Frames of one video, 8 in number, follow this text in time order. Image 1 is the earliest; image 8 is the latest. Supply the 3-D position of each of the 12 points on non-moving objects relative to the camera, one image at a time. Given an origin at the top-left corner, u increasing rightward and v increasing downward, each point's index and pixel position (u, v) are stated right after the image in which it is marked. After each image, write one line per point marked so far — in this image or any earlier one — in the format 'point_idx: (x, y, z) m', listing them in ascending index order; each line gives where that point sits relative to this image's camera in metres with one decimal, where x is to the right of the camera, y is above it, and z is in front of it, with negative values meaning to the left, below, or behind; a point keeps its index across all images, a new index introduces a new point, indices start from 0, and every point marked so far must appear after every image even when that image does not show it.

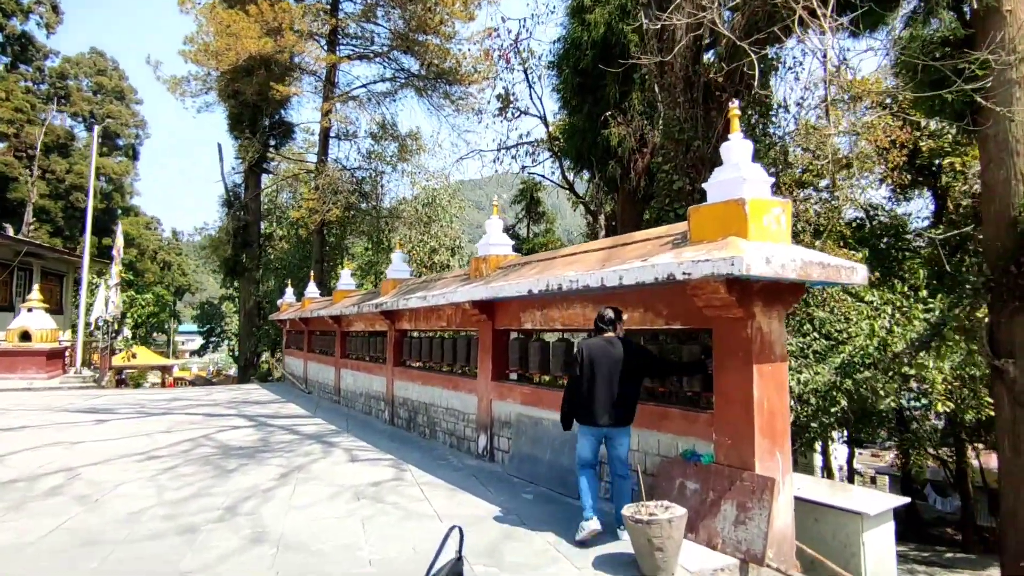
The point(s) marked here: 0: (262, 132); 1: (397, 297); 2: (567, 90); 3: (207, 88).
0: (-8.6, +5.5, +19.7) m
1: (-1.7, -0.1, +8.3) m
2: (+1.1, +4.4, +12.5) m
3: (-9.7, +6.4, +18.0) m
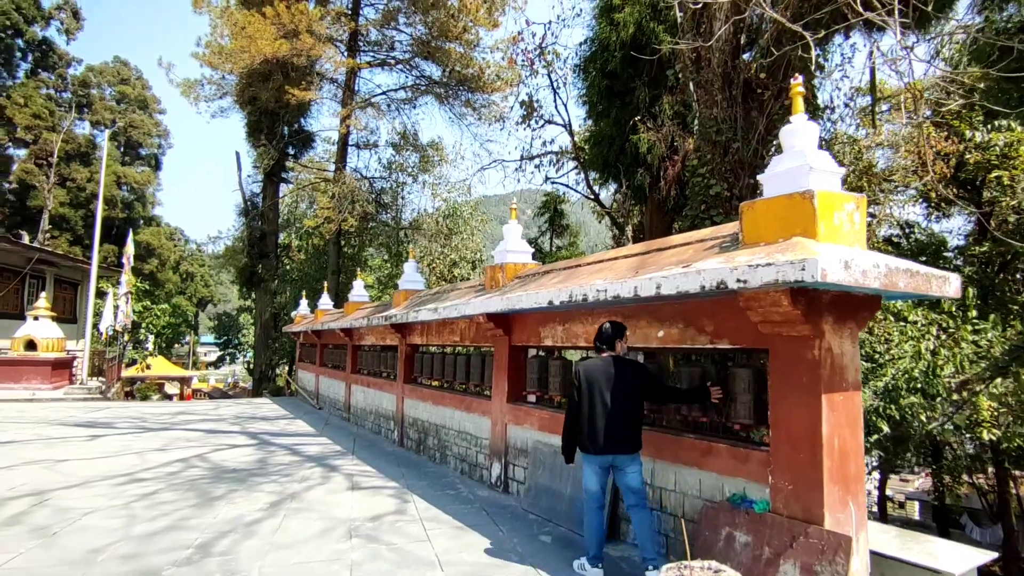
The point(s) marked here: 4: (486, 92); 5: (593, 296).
0: (-7.8, +5.1, +19.5) m
1: (-1.4, -0.3, +7.8) m
2: (+1.6, +4.1, +12.0) m
3: (-9.0, +6.1, +17.9) m
4: (-0.9, +5.9, +17.5) m
5: (+0.6, -0.1, +4.0) m
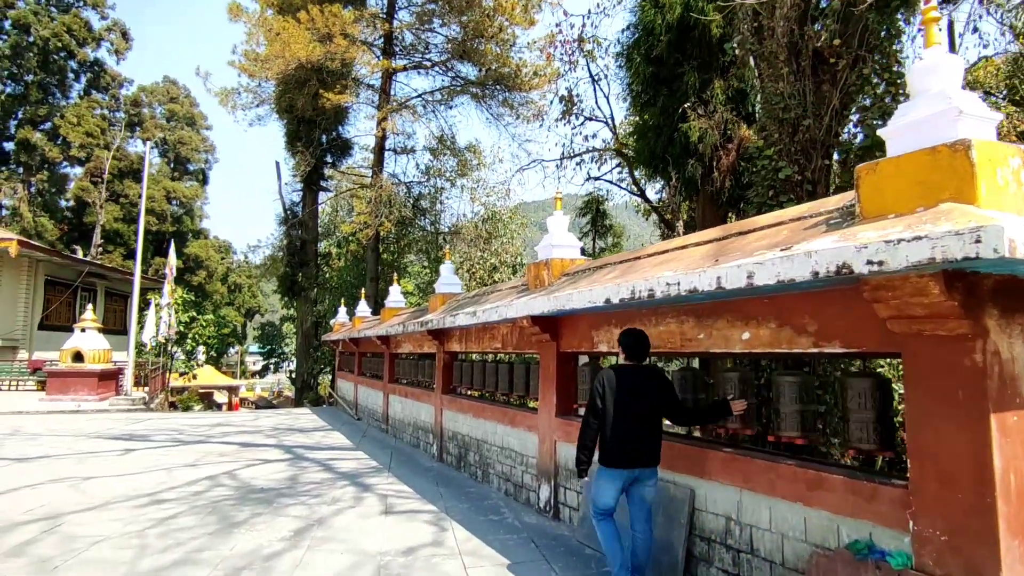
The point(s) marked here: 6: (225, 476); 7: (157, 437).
0: (-6.5, +4.8, +19.4) m
1: (-0.8, -0.3, +7.2) m
2: (+2.3, +4.0, +11.2) m
3: (-7.8, +5.8, +17.9) m
4: (+0.3, +5.8, +17.0) m
5: (+0.9, 0.0, +3.3) m
6: (-3.7, -2.4, +7.3) m
7: (-6.8, -2.9, +11.0) m
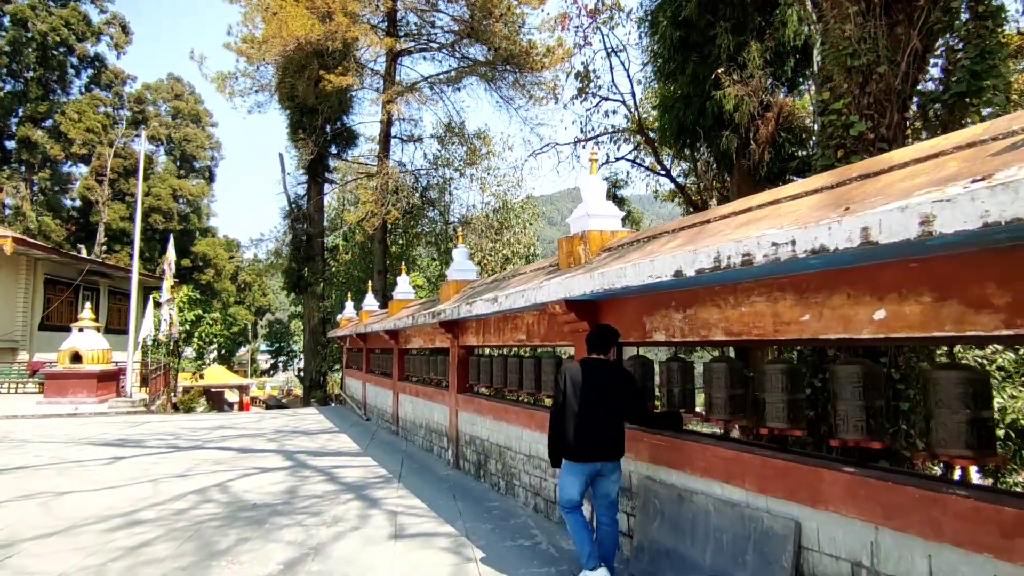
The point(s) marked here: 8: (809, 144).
0: (-6.2, +5.0, +18.6) m
1: (-0.6, -0.2, +6.3) m
2: (+2.6, +4.3, +10.2) m
3: (-7.5, +5.9, +17.1) m
4: (+0.6, +6.1, +16.0) m
5: (+1.0, +0.1, +2.4) m
6: (-3.4, -2.3, +6.5) m
7: (-6.5, -2.8, +10.2) m
8: (+4.7, +2.3, +9.1) m
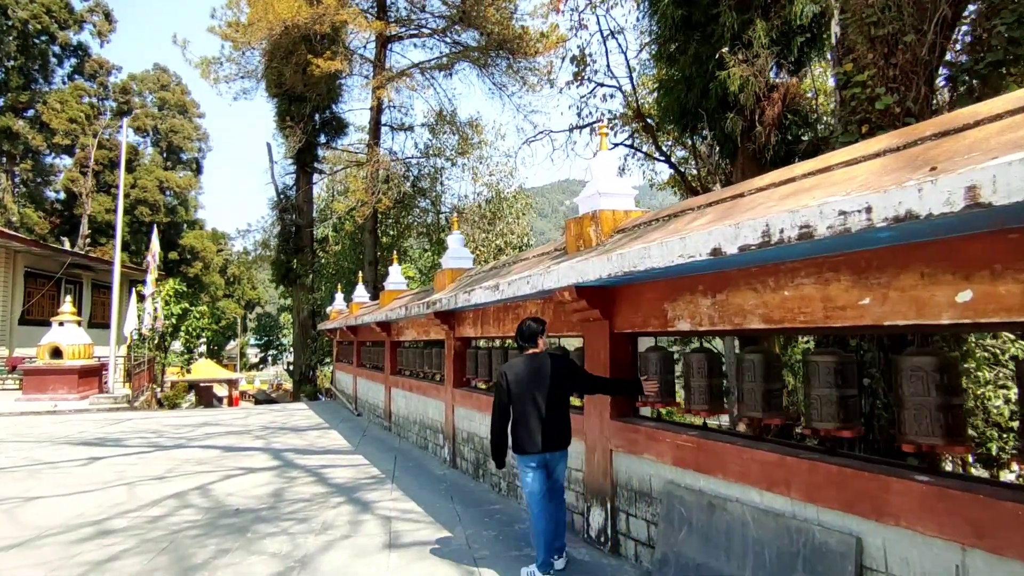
0: (-6.4, +5.2, +18.0) m
1: (-0.6, 0.0, +5.9) m
2: (+2.5, +4.5, +9.8) m
3: (-7.7, +6.2, +16.5) m
4: (+0.4, +6.3, +15.6) m
5: (+1.1, +0.2, +2.0) m
6: (-3.4, -2.2, +6.1) m
7: (-6.5, -2.6, +9.8) m
8: (+4.7, +2.5, +8.7) m
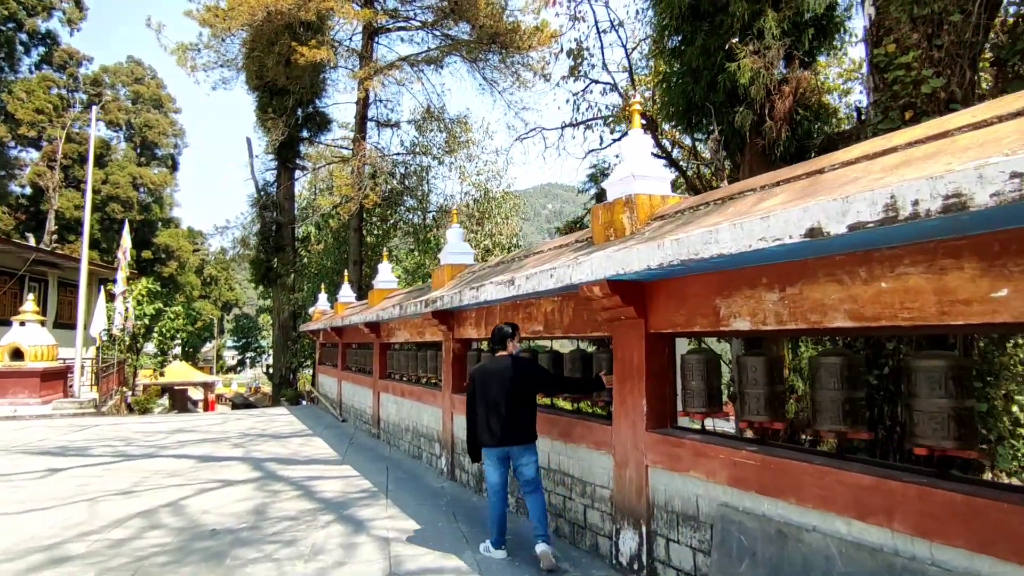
0: (-6.6, +5.2, +17.4) m
1: (-0.5, 0.0, +5.4) m
2: (+2.5, +4.5, +9.5) m
3: (-7.9, +6.2, +15.8) m
4: (+0.2, +6.3, +15.1) m
5: (+1.3, +0.3, +1.6) m
6: (-3.3, -2.1, +5.5) m
7: (-6.6, -2.6, +9.1) m
8: (+4.7, +2.5, +8.4) m
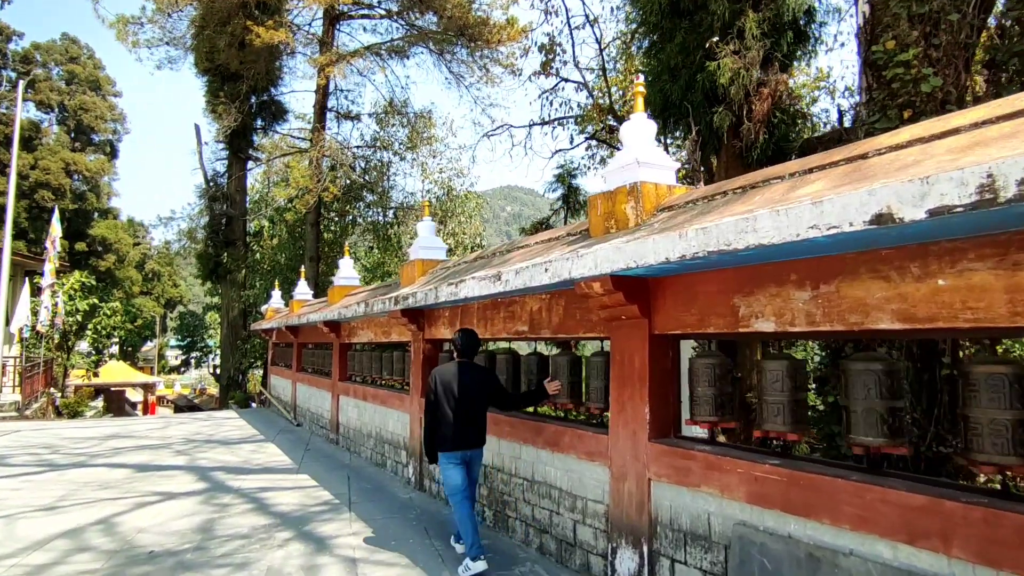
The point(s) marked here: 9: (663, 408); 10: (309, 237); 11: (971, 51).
0: (-7.6, +5.3, +16.5) m
1: (-0.7, 0.0, +5.0) m
2: (+2.1, +4.4, +9.3) m
3: (-8.7, +6.3, +14.9) m
4: (-0.6, +6.3, +14.8) m
5: (+1.4, +0.3, +1.3) m
6: (-3.5, -2.0, +4.9) m
7: (-7.0, -2.4, +8.2) m
8: (+4.3, +2.4, +8.4) m
9: (+0.8, -0.7, +3.2) m
10: (-6.0, +1.5, +16.9) m
11: (+3.6, +1.9, +4.6) m
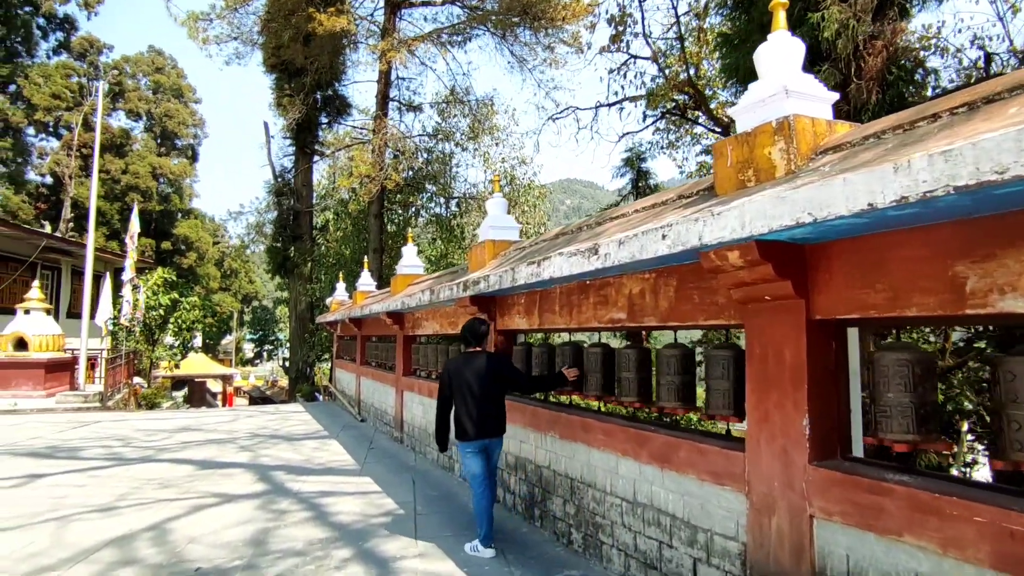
0: (-5.8, +5.5, +16.4) m
1: (0.0, +0.2, +4.3) m
2: (+3.1, +4.6, +8.2) m
3: (-7.0, +6.5, +14.9) m
4: (+1.0, +6.5, +14.0) m
5: (+1.7, +0.4, +0.4) m
6: (-2.9, -1.9, +4.5) m
7: (-6.0, -2.3, +8.2) m
8: (+5.2, +2.6, +7.2) m
9: (+1.3, -0.5, +2.4) m
10: (-4.1, +1.7, +16.6) m
11: (+4.2, +2.0, +3.4) m
